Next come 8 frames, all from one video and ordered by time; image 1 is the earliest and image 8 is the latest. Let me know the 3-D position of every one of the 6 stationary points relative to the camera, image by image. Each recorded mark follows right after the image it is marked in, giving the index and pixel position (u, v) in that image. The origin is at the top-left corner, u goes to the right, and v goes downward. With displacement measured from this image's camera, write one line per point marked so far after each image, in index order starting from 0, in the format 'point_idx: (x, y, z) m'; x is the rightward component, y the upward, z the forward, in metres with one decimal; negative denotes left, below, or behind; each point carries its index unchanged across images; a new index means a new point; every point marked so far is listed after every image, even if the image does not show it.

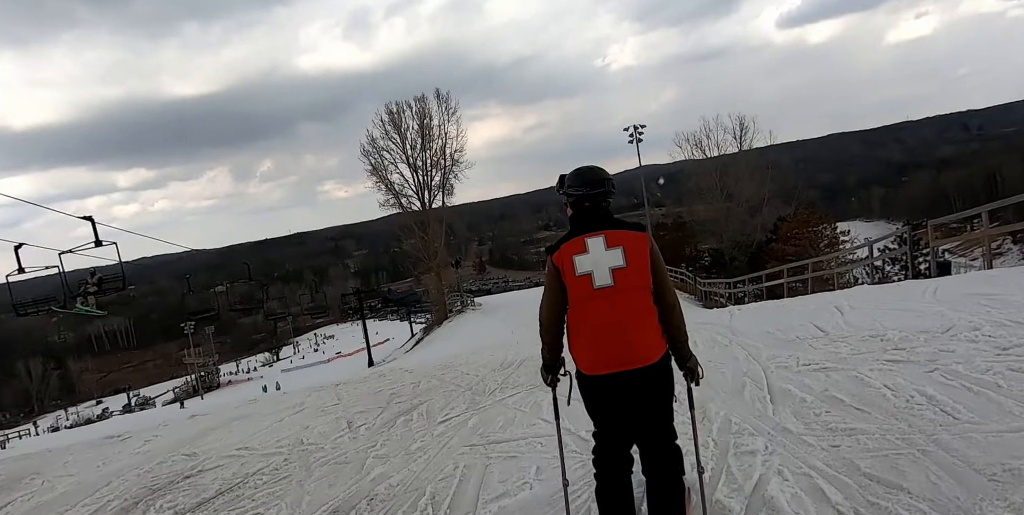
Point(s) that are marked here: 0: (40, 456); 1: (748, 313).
0: (-6.9, -2.9, +9.6) m
1: (+3.9, -0.9, +10.7) m
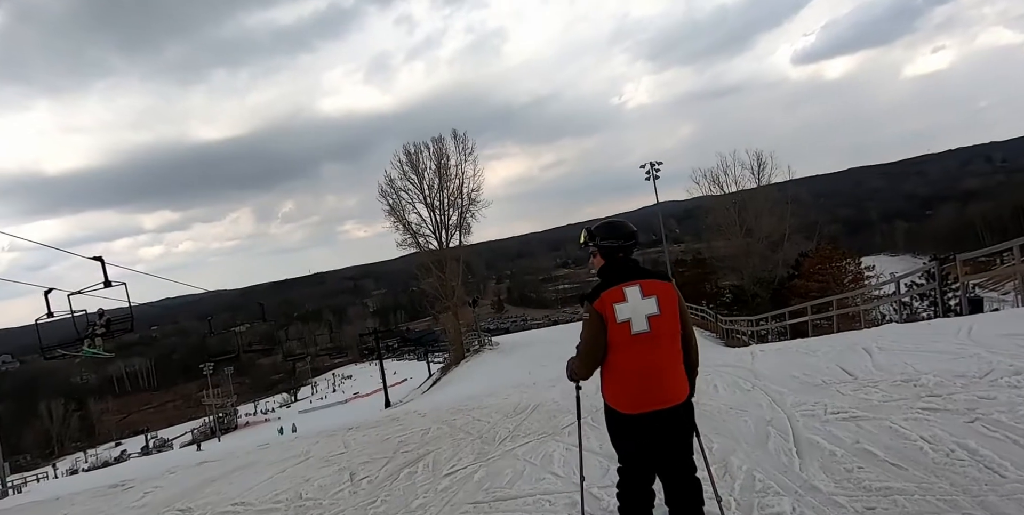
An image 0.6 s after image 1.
0: (-6.7, -3.5, +9.4) m
1: (+4.1, -1.5, +10.3) m
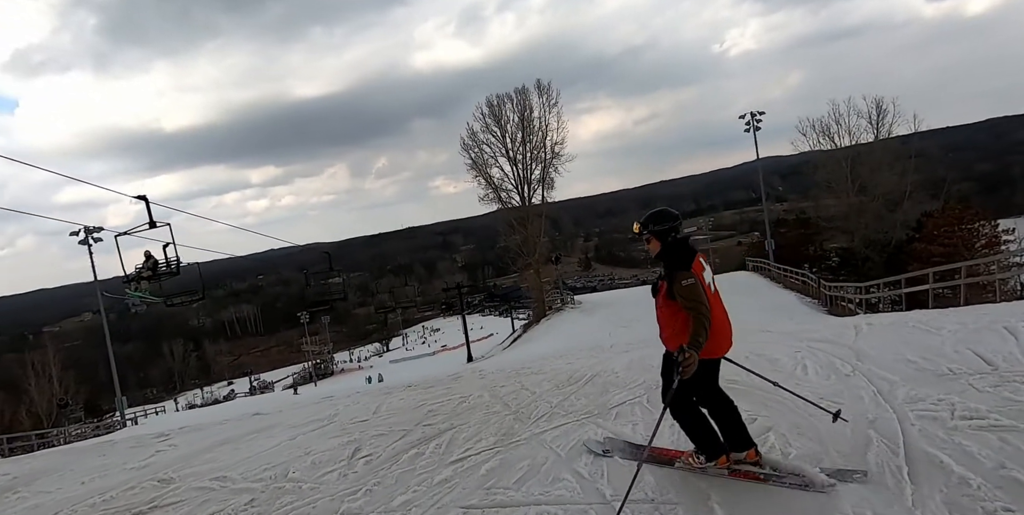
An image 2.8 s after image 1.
0: (-6.0, -2.7, +9.3) m
1: (+4.8, -0.9, +8.5) m
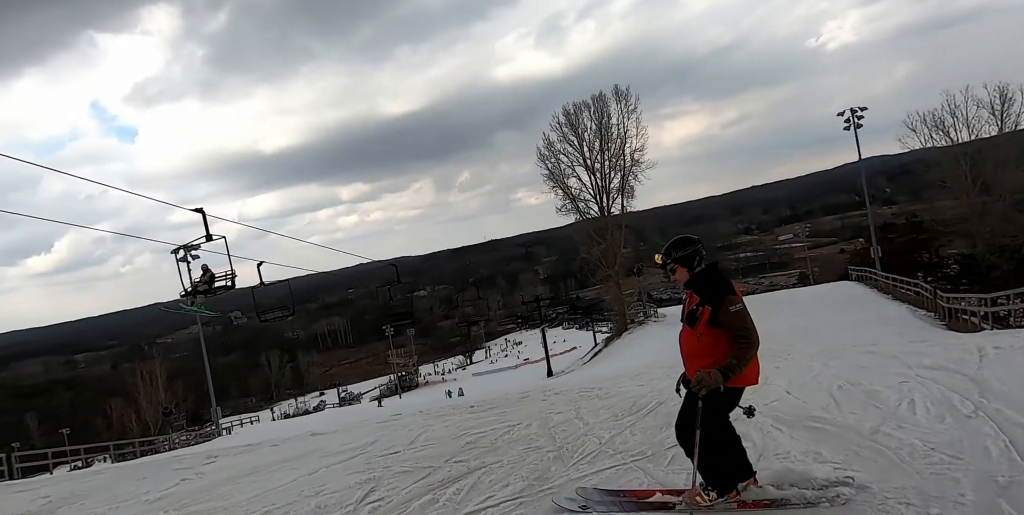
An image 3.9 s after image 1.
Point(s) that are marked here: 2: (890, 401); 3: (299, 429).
0: (-5.2, -3.0, +9.2) m
1: (+5.4, -1.0, +7.0) m
2: (+3.4, -1.3, +5.9) m
3: (-5.0, -4.0, +15.2) m
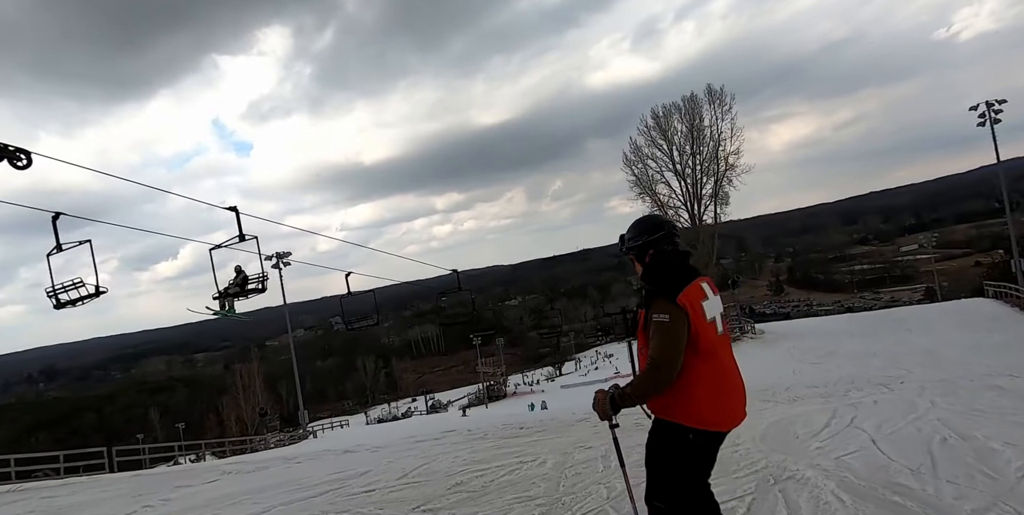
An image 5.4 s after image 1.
0: (-4.8, -3.0, +8.8) m
1: (+5.3, -1.1, +5.1) m
2: (+3.2, -1.3, +4.2) m
3: (-3.7, -4.1, +14.6) m
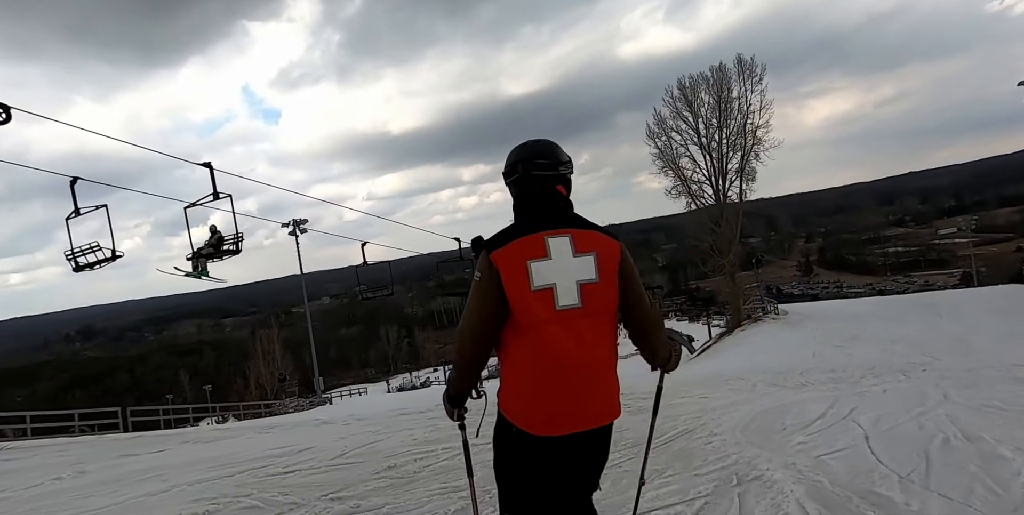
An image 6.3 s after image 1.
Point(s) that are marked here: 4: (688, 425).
0: (-5.2, -2.5, +8.5) m
1: (+4.8, -1.0, +4.2) m
2: (+2.7, -1.2, +3.4) m
3: (-3.8, -3.4, +14.3) m
4: (+1.8, -1.7, +6.5) m
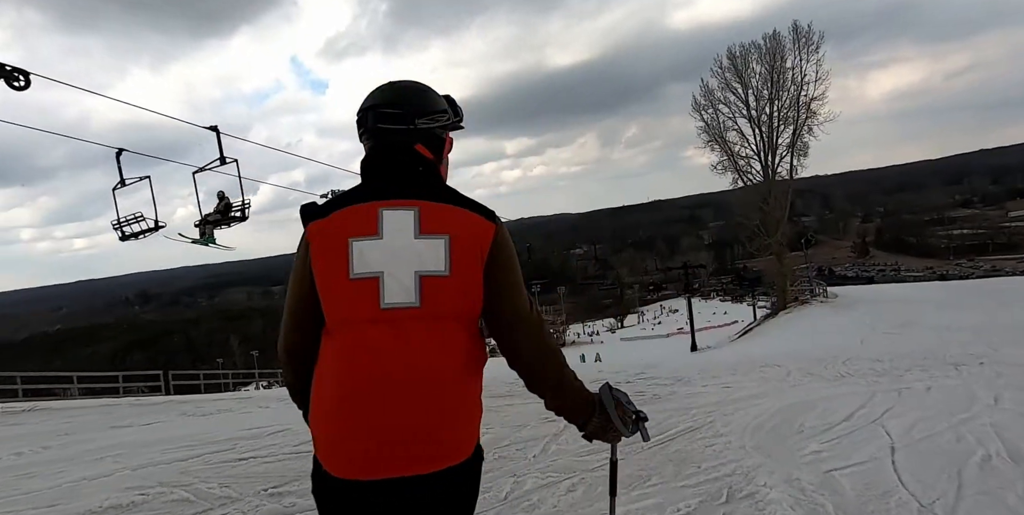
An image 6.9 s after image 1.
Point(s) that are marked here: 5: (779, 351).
0: (-5.1, -2.0, +8.4) m
1: (+4.6, -0.9, +3.4) m
2: (+2.4, -1.1, +2.8) m
3: (-3.3, -2.7, +14.1) m
4: (+1.7, -1.5, +5.9) m
5: (+7.2, -2.5, +17.7) m
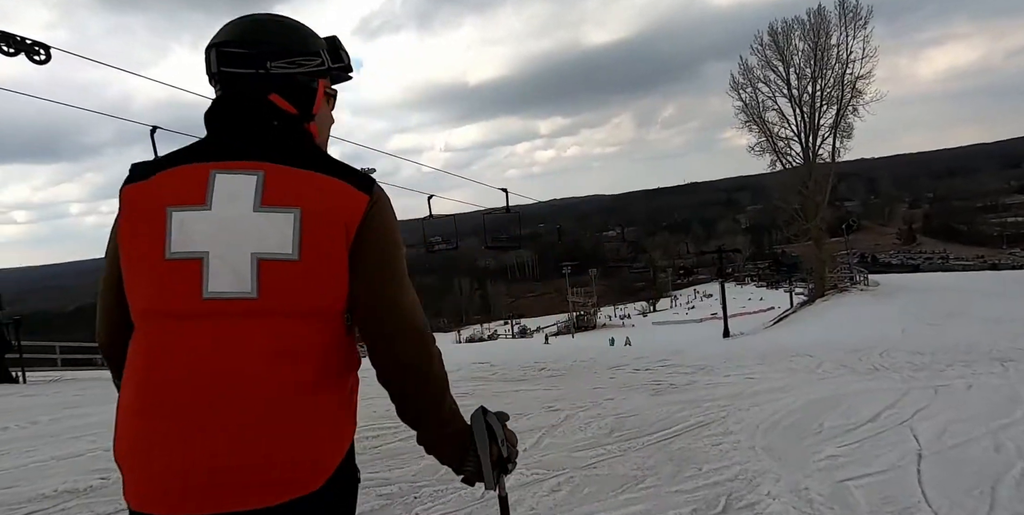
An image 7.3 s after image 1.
0: (-5.0, -1.7, +8.3) m
1: (+4.4, -0.9, +2.8) m
2: (+2.2, -1.1, +2.3) m
3: (-2.9, -2.3, +14.0) m
4: (+1.7, -1.3, +5.5) m
5: (+7.8, -2.1, +17.0) m
